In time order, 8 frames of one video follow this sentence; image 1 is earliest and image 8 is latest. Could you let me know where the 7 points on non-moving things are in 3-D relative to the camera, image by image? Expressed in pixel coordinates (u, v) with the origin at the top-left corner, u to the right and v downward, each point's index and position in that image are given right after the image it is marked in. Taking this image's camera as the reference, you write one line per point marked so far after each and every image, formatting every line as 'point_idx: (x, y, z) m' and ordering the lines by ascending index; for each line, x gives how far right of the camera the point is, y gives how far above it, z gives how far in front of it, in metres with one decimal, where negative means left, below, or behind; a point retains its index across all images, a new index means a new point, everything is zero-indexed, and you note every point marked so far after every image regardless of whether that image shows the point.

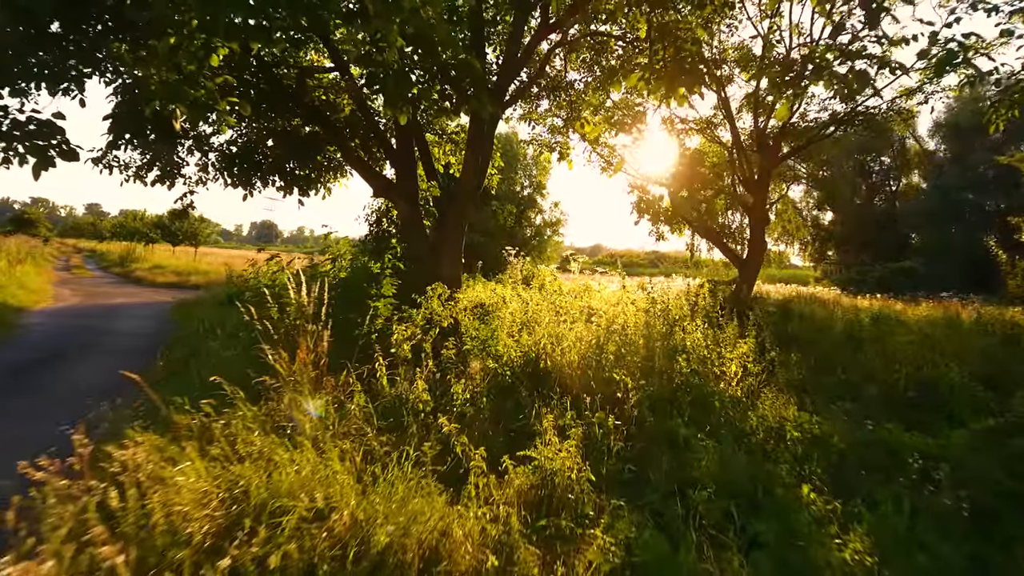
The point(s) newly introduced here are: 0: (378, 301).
0: (-2.0, -0.2, +7.2) m
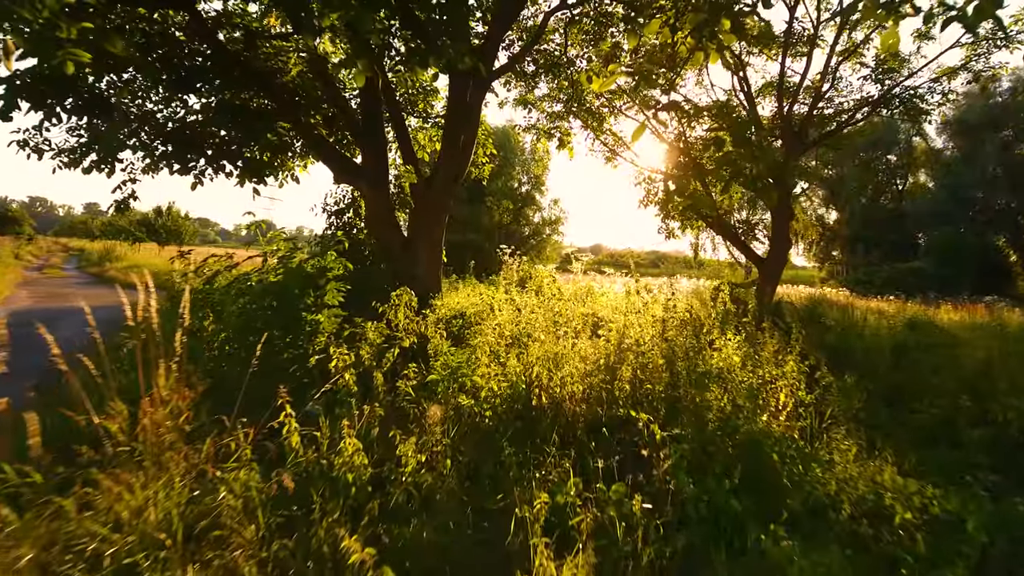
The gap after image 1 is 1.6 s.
0: (-2.2, -0.3, +5.5) m
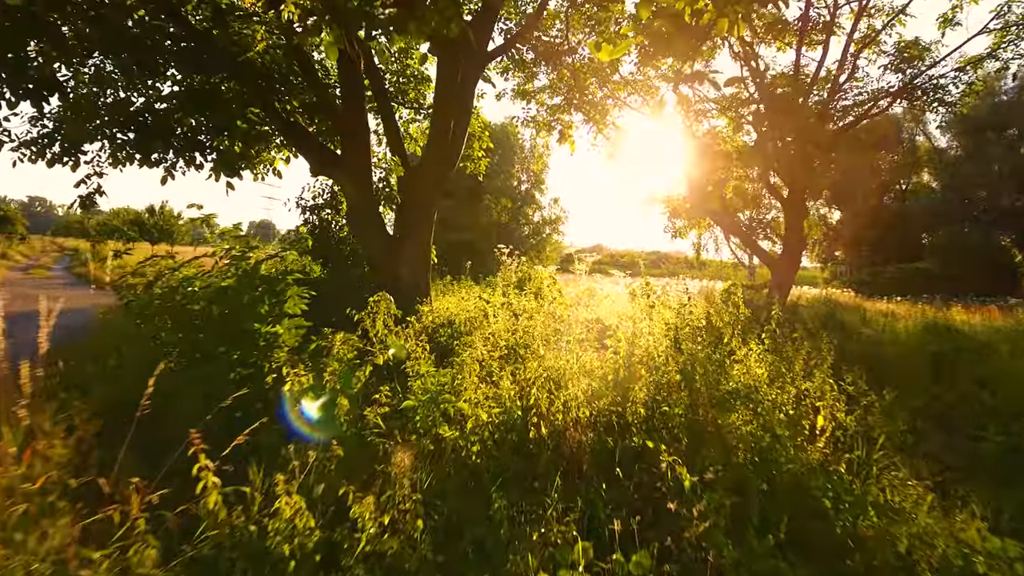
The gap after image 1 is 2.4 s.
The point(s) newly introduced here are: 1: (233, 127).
0: (-2.3, -0.4, +4.6) m
1: (-5.1, +2.9, +8.6) m
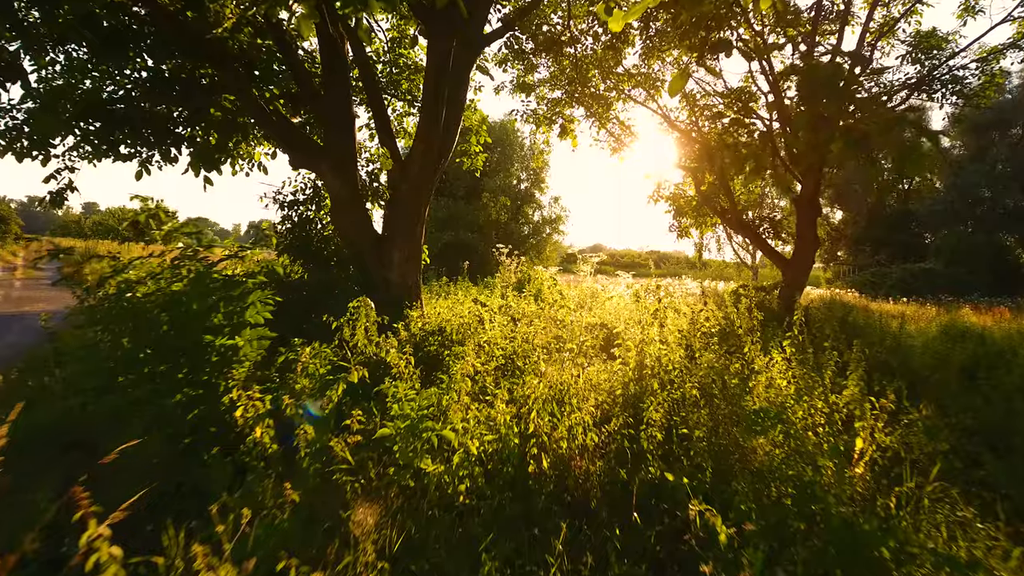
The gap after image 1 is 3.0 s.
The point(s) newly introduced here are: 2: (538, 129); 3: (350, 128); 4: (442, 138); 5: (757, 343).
0: (-2.3, -0.4, +3.9) m
1: (-5.1, +2.9, +8.0) m
2: (+0.8, +5.2, +15.4) m
3: (-2.7, +2.7, +8.0) m
4: (-1.1, +2.4, +7.6) m
5: (+3.5, -0.8, +6.7) m
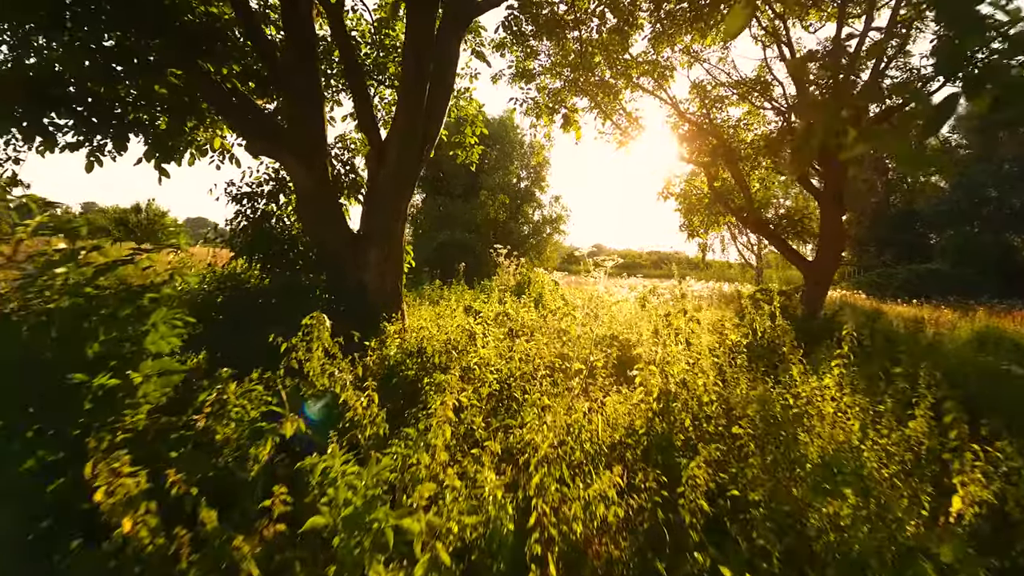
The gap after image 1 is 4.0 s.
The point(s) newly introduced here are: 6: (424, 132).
0: (-2.4, -0.5, +2.9) m
1: (-5.1, +2.8, +6.9) m
2: (+0.8, +5.1, +14.3) m
3: (-2.8, +2.6, +6.9) m
4: (-1.2, +2.3, +6.5) m
5: (+3.5, -0.9, +5.6) m
6: (-1.2, +2.1, +6.6) m
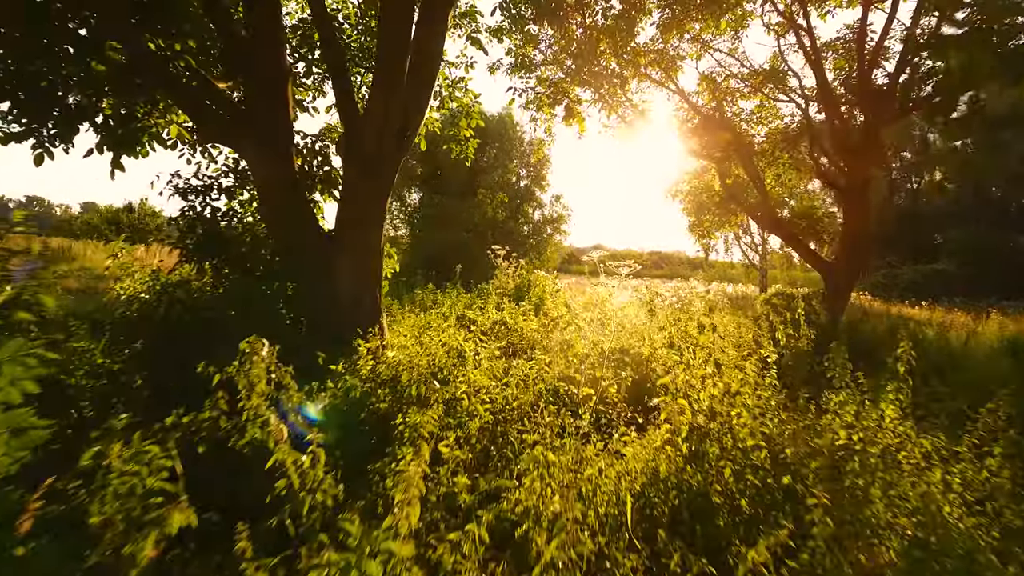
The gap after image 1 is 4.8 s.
0: (-2.4, -0.6, +2.0) m
1: (-5.2, +2.7, +6.0) m
2: (+0.8, +4.9, +13.4) m
3: (-2.8, +2.5, +6.0) m
4: (-1.2, +2.2, +5.6) m
5: (+3.4, -1.0, +4.8) m
6: (-1.3, +2.0, +5.7) m
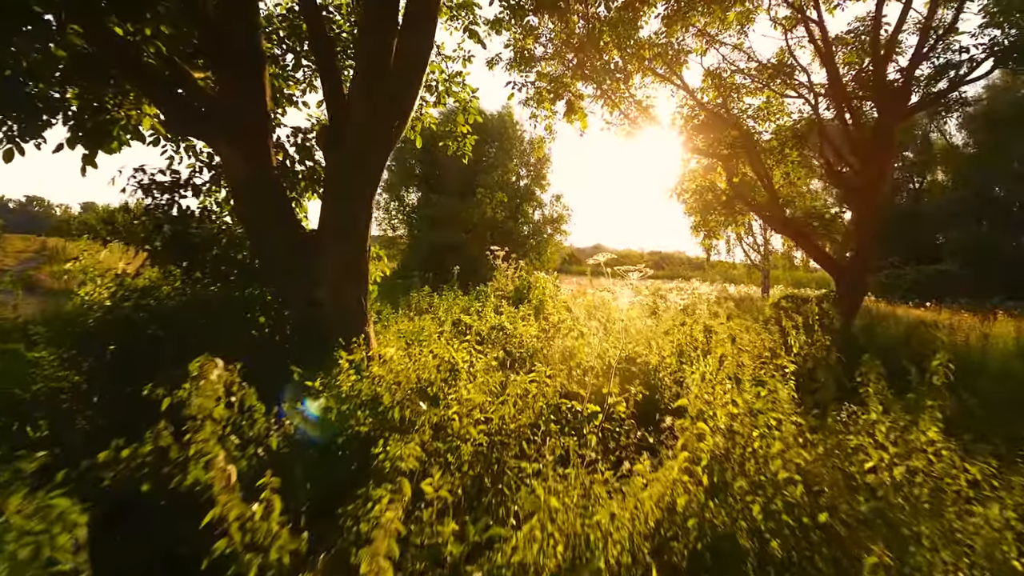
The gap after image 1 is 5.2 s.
0: (-2.4, -0.7, +1.5) m
1: (-5.2, +2.6, +5.6) m
2: (+0.7, +4.9, +13.0) m
3: (-2.8, +2.4, +5.5) m
4: (-1.2, +2.2, +5.2) m
5: (+3.4, -1.1, +4.3) m
6: (-1.3, +2.0, +5.2) m
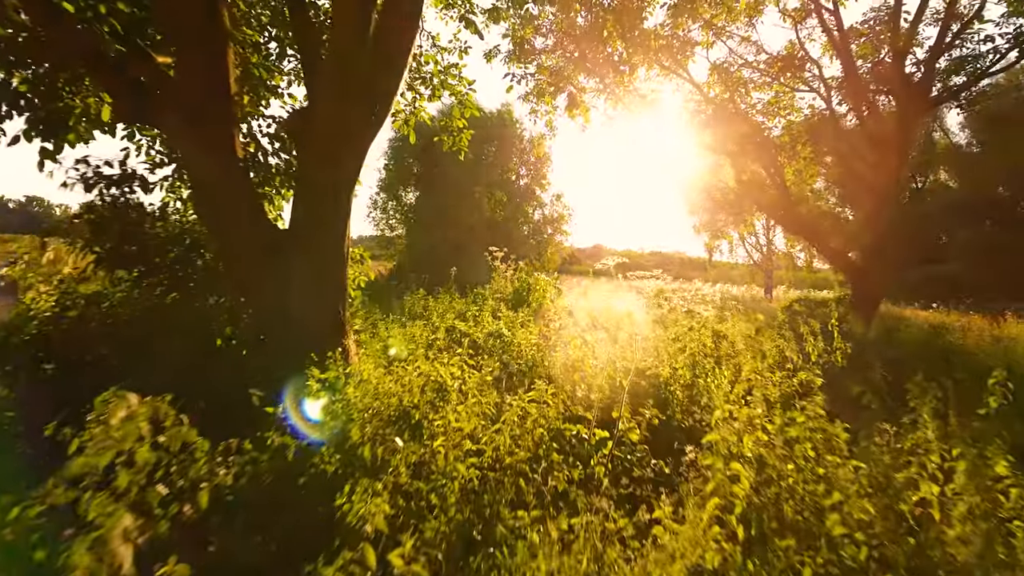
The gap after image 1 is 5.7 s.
0: (-2.5, -0.8, +1.0) m
1: (-5.2, +2.5, +5.0) m
2: (+0.7, +4.8, +12.4) m
3: (-2.9, +2.3, +5.0) m
4: (-1.3, +2.1, +4.6) m
5: (+3.4, -1.1, +3.8) m
6: (-1.3, +1.9, +4.7) m
